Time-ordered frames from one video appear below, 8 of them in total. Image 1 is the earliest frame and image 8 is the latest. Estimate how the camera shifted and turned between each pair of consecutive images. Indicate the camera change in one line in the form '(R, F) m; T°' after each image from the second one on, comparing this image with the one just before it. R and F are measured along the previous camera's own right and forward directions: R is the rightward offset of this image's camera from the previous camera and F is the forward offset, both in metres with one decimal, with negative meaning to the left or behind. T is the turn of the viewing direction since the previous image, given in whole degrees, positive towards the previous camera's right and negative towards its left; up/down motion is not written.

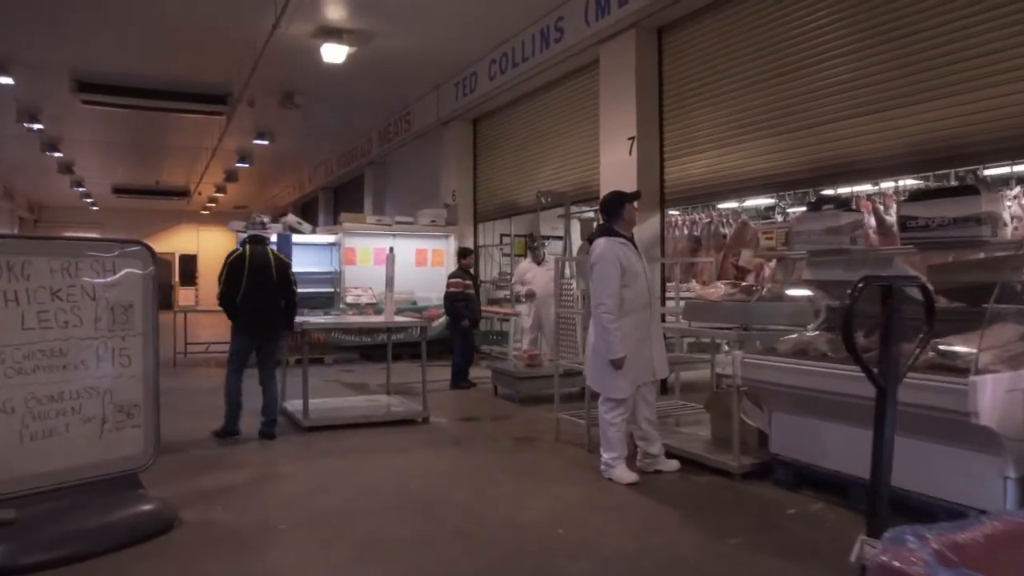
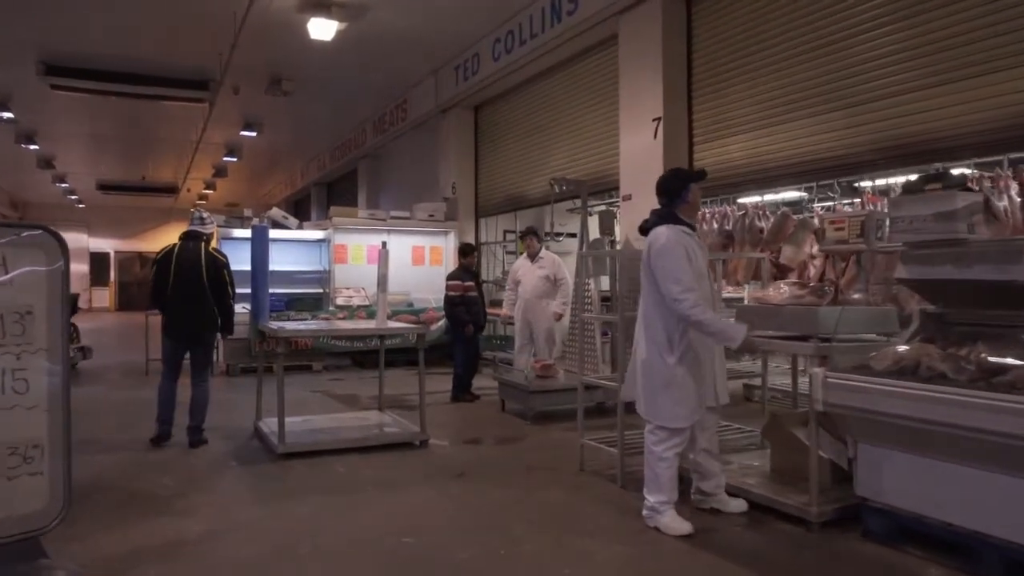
(-0.1, +0.8) m; 0°
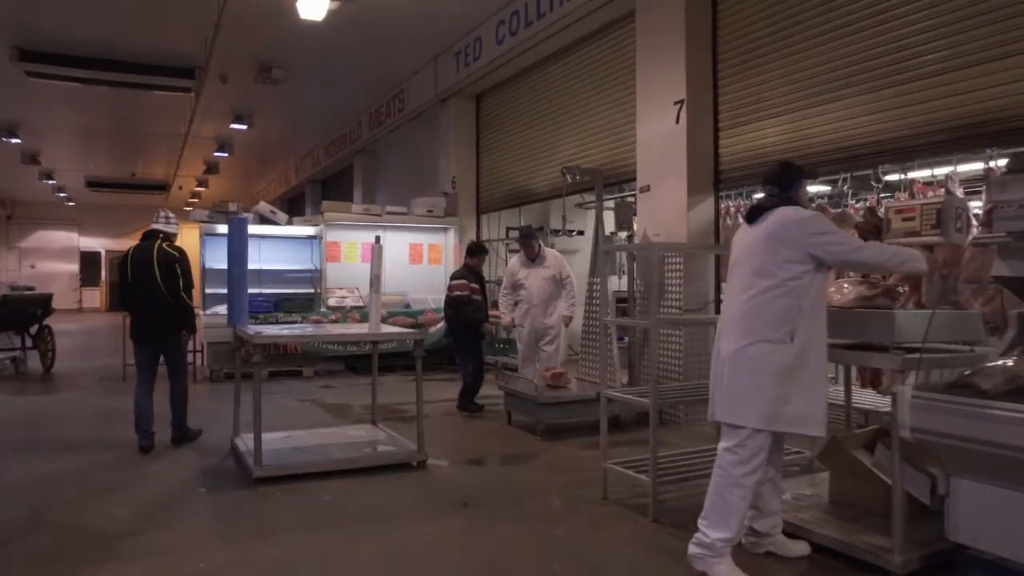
(-0.1, +0.6) m; 0°
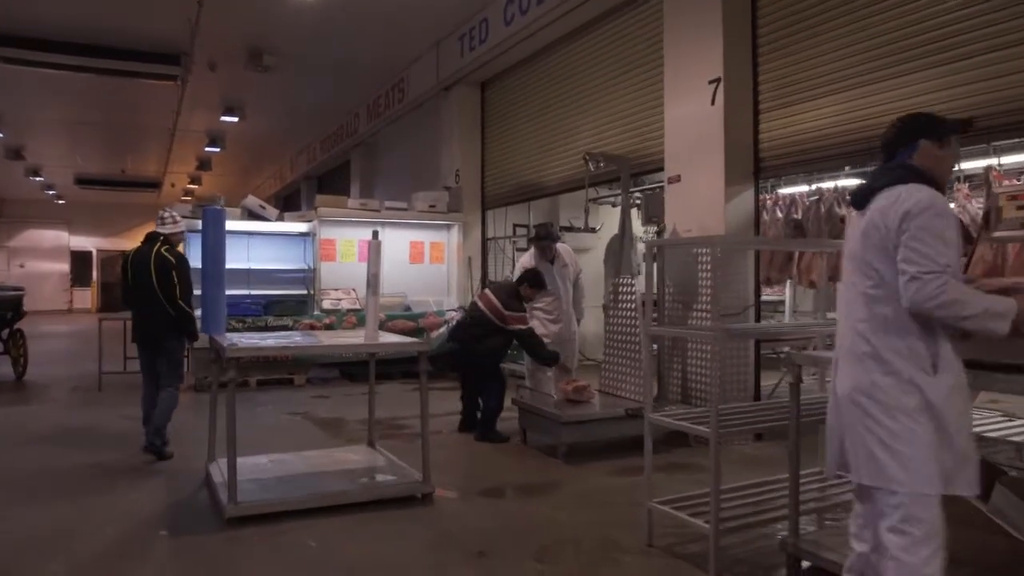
(-0.1, +0.6) m; 0°
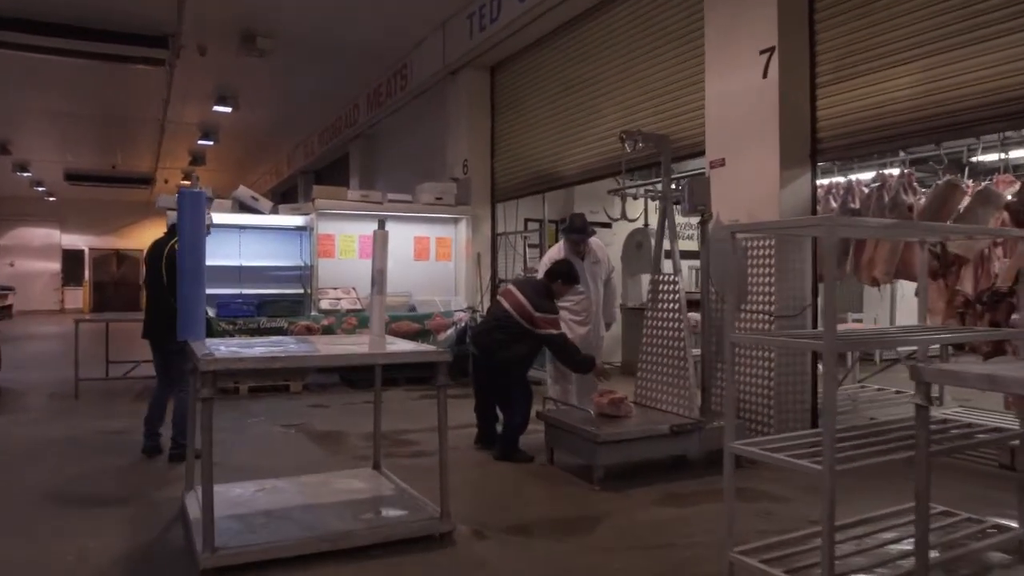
(-0.2, +0.6) m; 0°
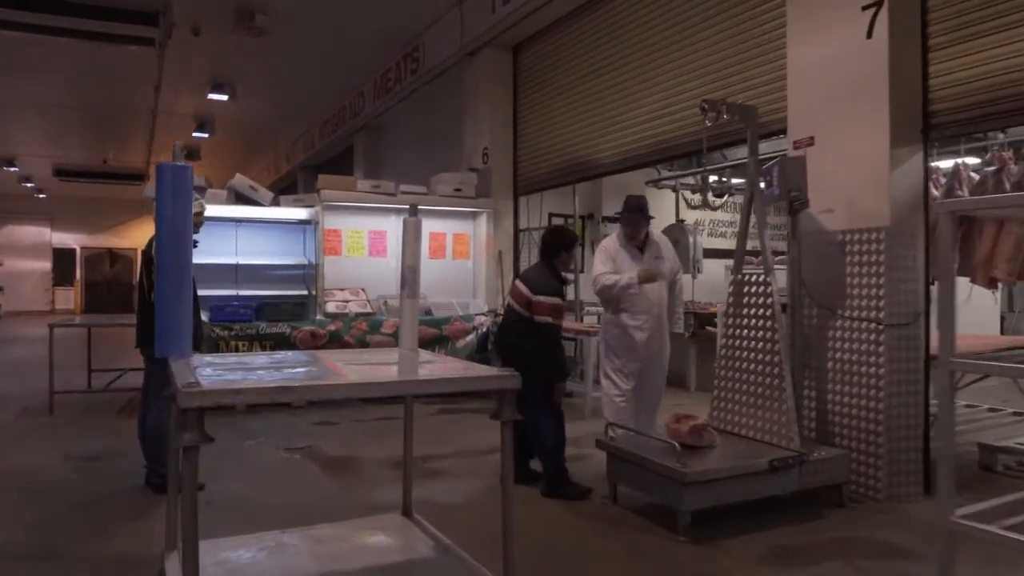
(-0.4, +0.7) m; 0°
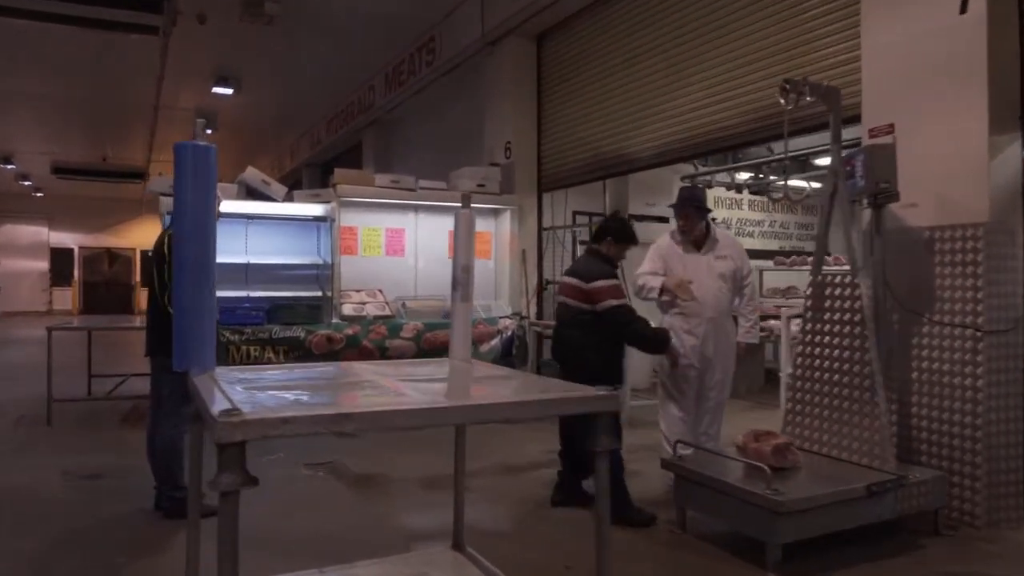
(-0.3, +0.4) m; 0°
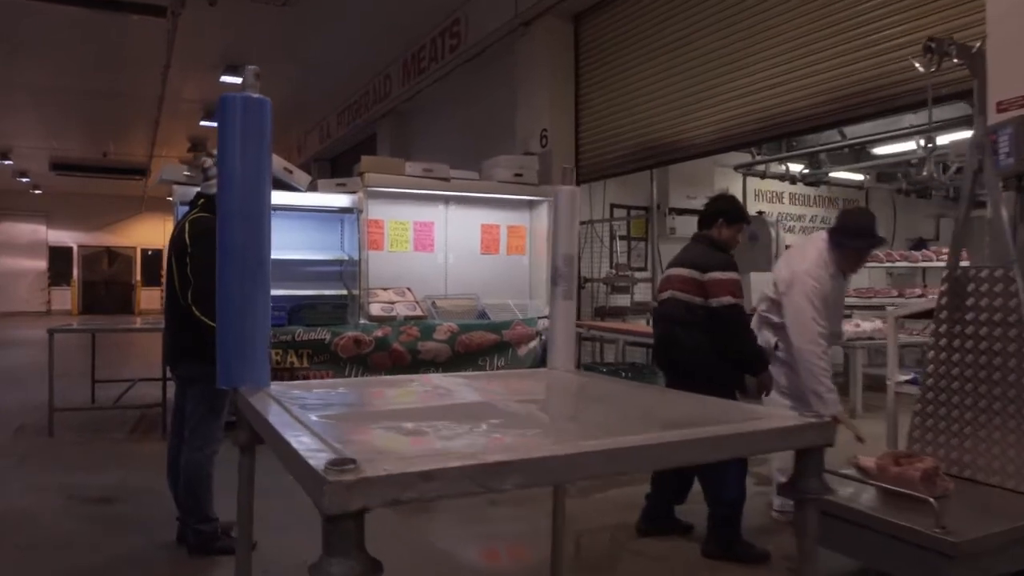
(-0.4, +0.5) m; 0°
